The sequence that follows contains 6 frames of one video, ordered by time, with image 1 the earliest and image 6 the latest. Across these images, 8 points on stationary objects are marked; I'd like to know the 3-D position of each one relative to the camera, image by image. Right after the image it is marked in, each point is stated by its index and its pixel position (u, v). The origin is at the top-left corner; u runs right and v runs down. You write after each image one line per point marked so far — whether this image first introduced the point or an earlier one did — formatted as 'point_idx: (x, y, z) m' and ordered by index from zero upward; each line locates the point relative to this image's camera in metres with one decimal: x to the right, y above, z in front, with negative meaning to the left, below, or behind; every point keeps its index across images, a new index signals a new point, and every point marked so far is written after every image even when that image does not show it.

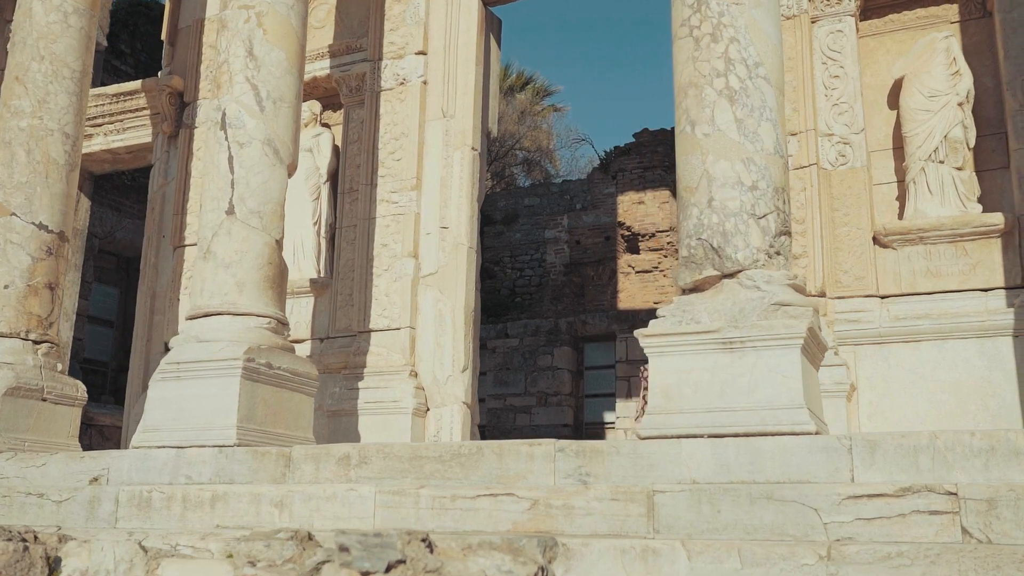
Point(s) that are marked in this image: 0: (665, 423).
0: (+0.8, -0.7, +5.4) m
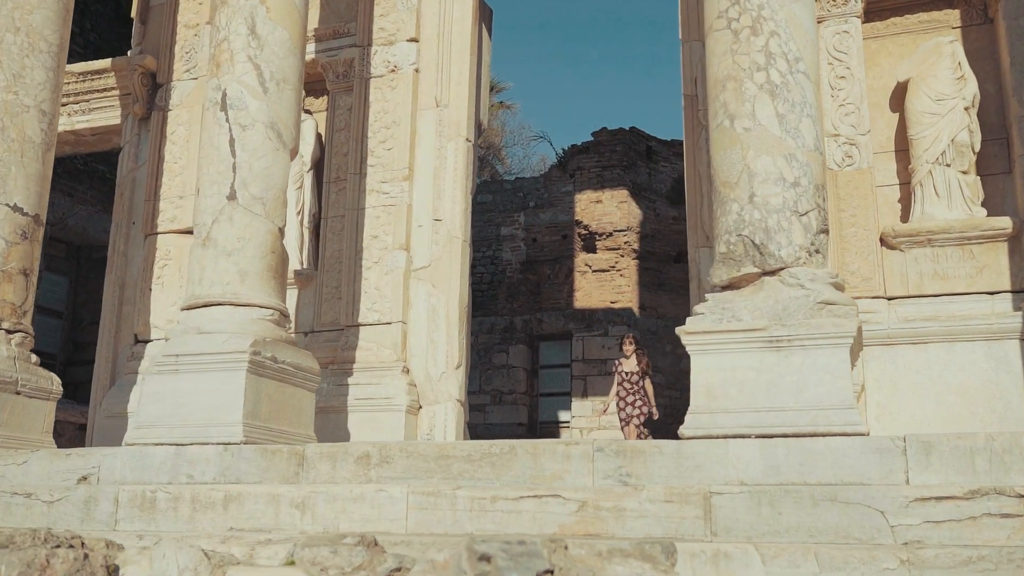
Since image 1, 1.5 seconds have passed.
0: (+1.0, -0.7, +5.3) m
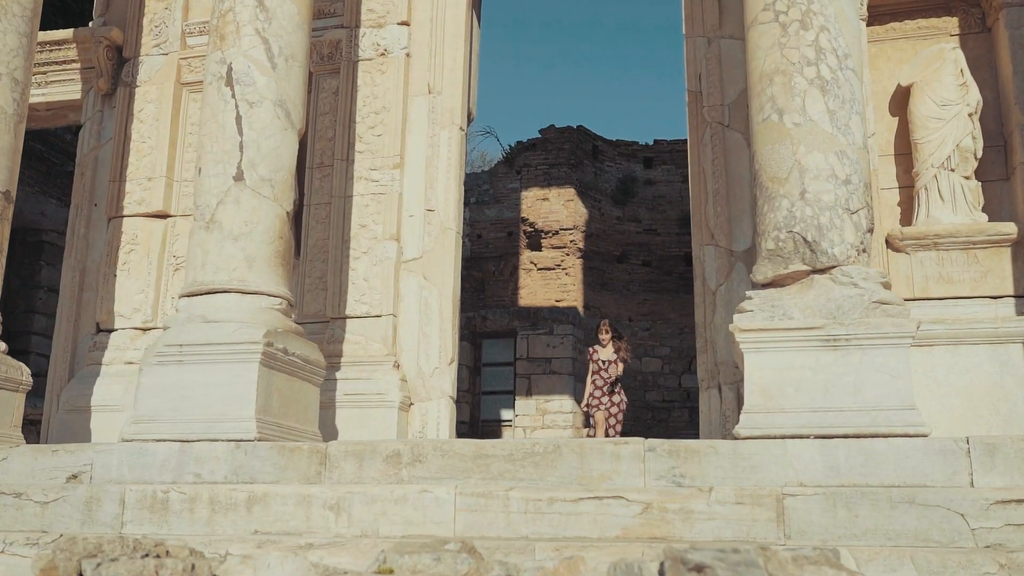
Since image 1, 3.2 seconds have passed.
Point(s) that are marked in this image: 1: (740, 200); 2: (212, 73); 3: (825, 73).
0: (+1.3, -0.7, +5.2) m
1: (+1.7, +0.7, +7.8) m
2: (-1.9, +1.4, +6.7) m
3: (+1.7, +1.2, +5.7) m
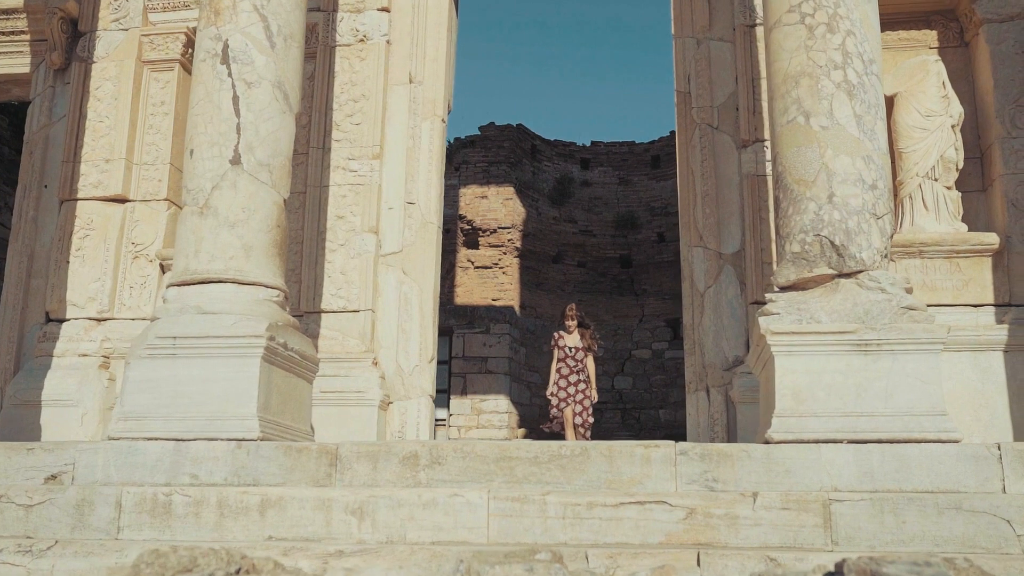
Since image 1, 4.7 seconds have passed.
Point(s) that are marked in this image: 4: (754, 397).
0: (+1.4, -0.7, +5.1) m
1: (+1.6, +0.6, +7.8) m
2: (-1.9, +1.4, +6.3) m
3: (+1.9, +1.2, +5.6) m
4: (+1.7, -0.8, +7.1) m
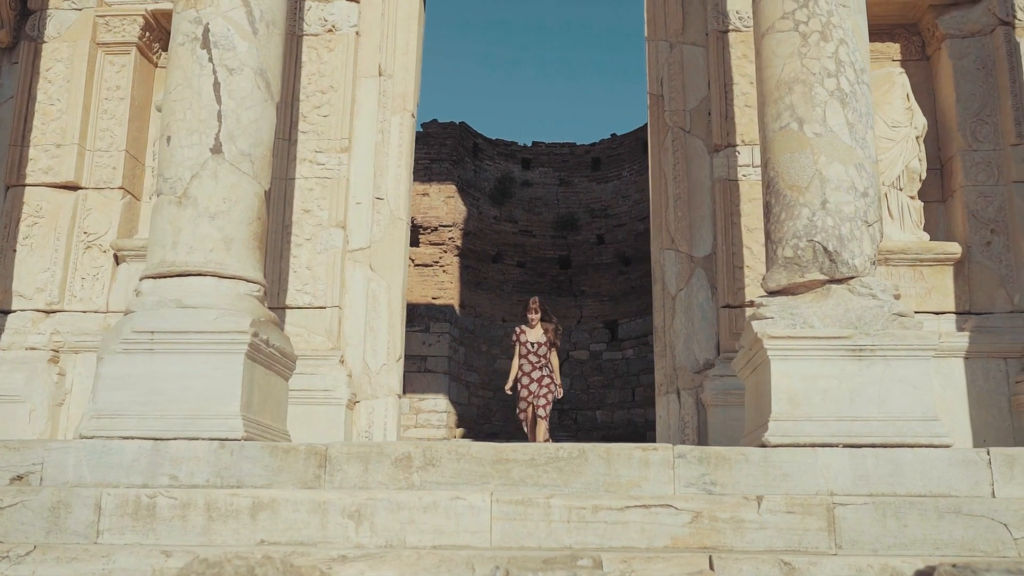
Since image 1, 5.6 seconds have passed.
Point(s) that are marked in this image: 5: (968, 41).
0: (+1.4, -0.7, +5.2) m
1: (+1.4, +0.6, +7.8) m
2: (-1.9, +1.5, +6.0) m
3: (+1.8, +1.1, +5.7) m
4: (+1.5, -0.8, +7.2) m
5: (+3.6, +1.9, +8.1) m
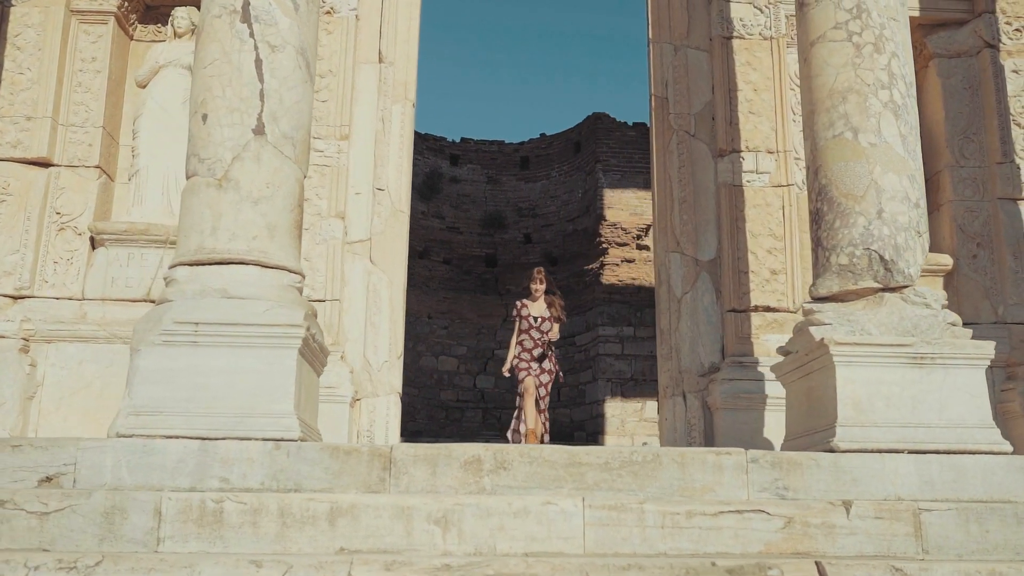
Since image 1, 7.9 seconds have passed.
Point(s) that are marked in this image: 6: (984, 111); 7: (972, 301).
0: (+1.8, -0.7, +5.2) m
1: (+1.5, +0.6, +7.9) m
2: (-1.6, +1.6, +5.7) m
3: (+2.2, +1.1, +5.8) m
4: (+1.6, -0.8, +7.2) m
5: (+3.6, +1.9, +8.4) m
6: (+3.8, +1.4, +8.3) m
7: (+3.5, -0.1, +8.0) m
